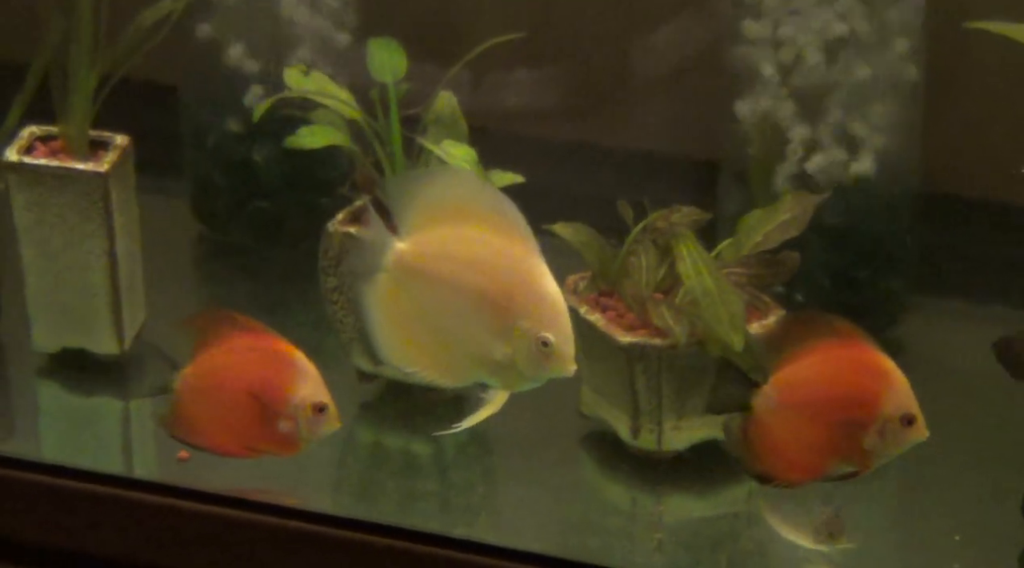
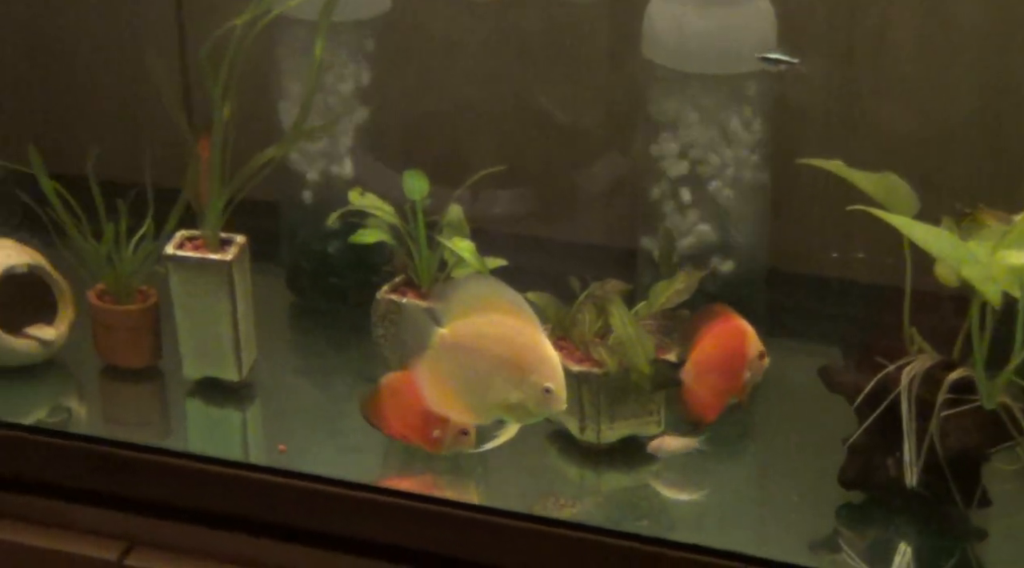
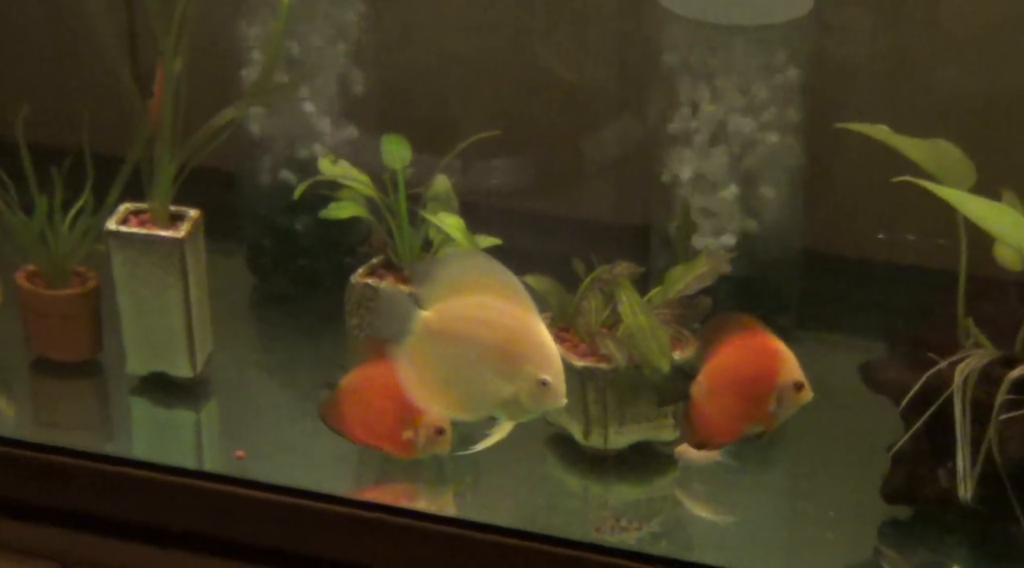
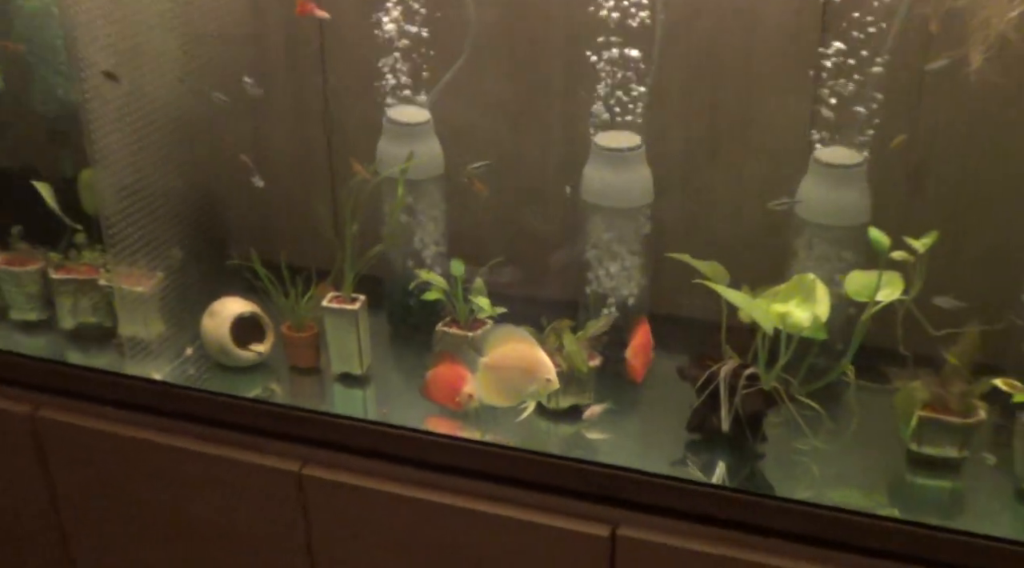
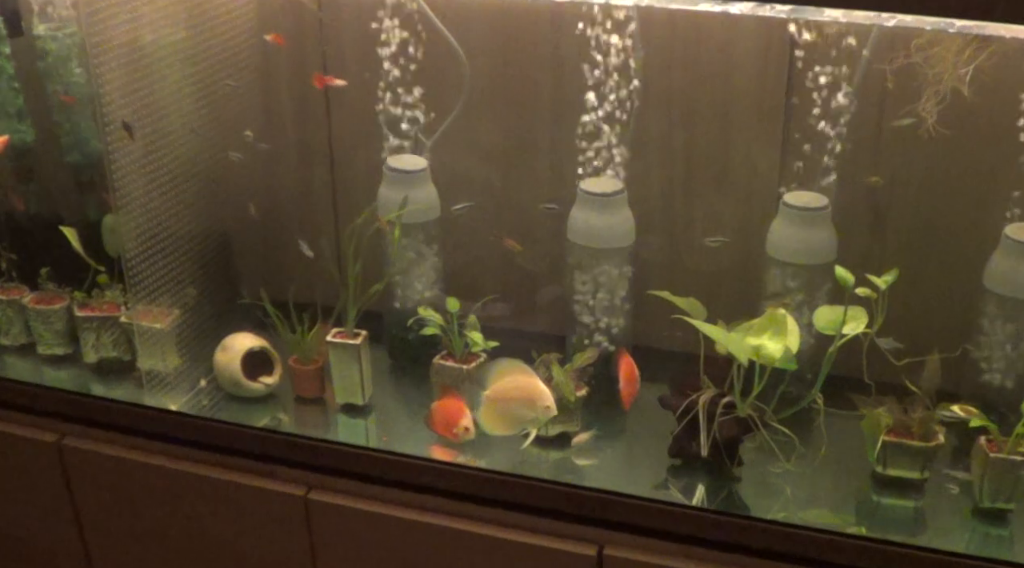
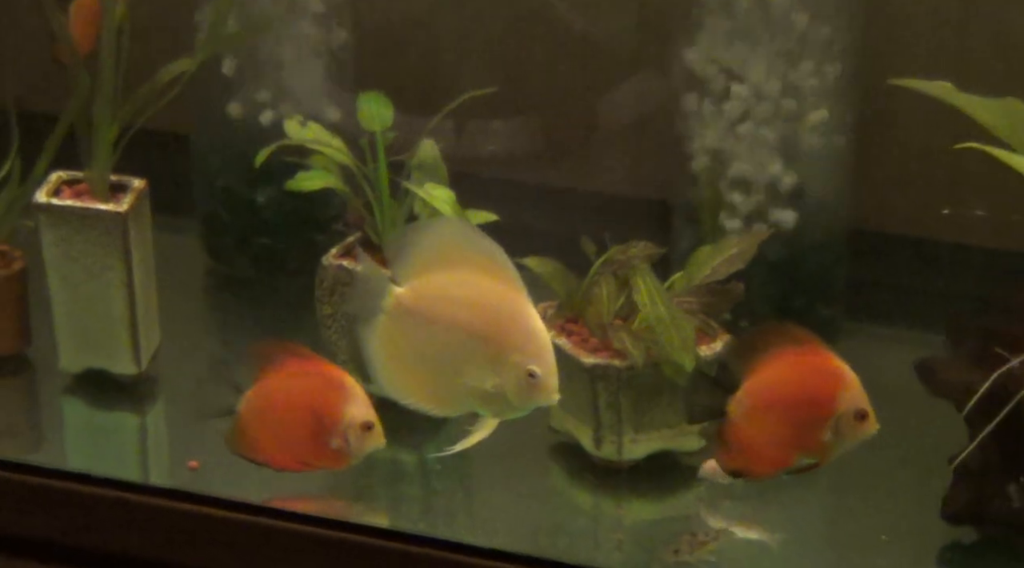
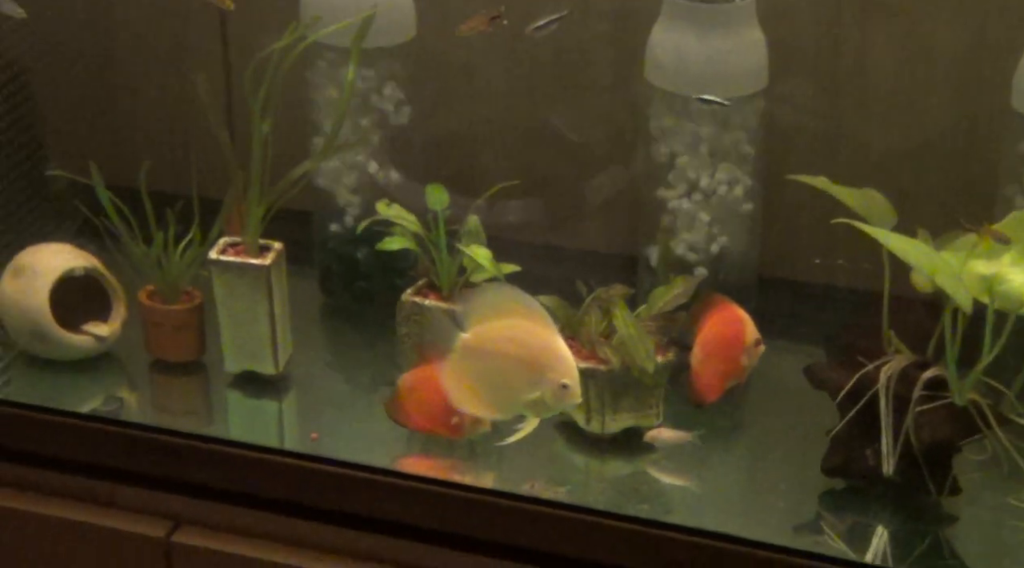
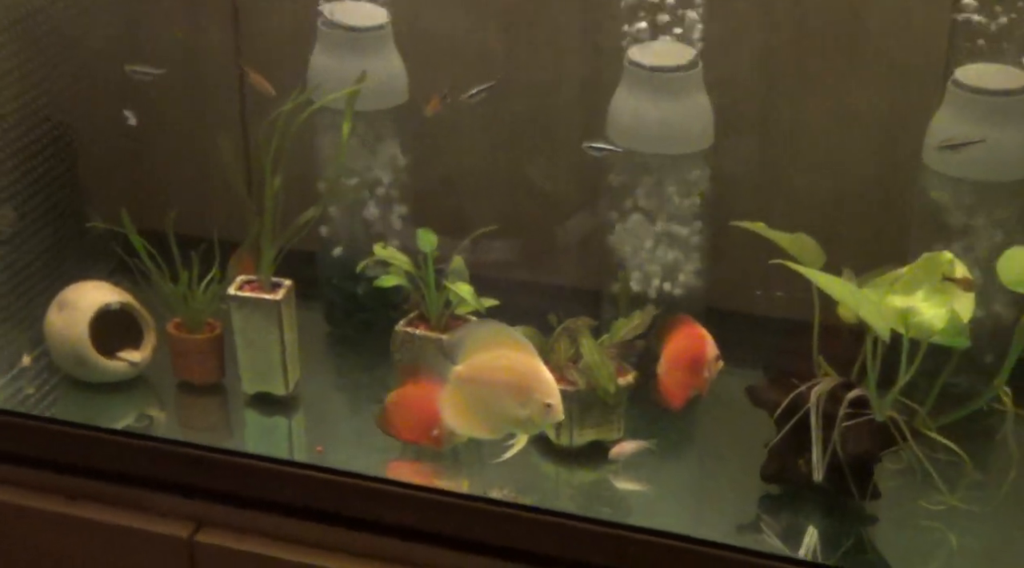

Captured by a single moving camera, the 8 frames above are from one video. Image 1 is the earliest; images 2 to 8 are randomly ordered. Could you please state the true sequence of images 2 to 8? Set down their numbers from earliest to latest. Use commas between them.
6, 3, 2, 7, 8, 4, 5
